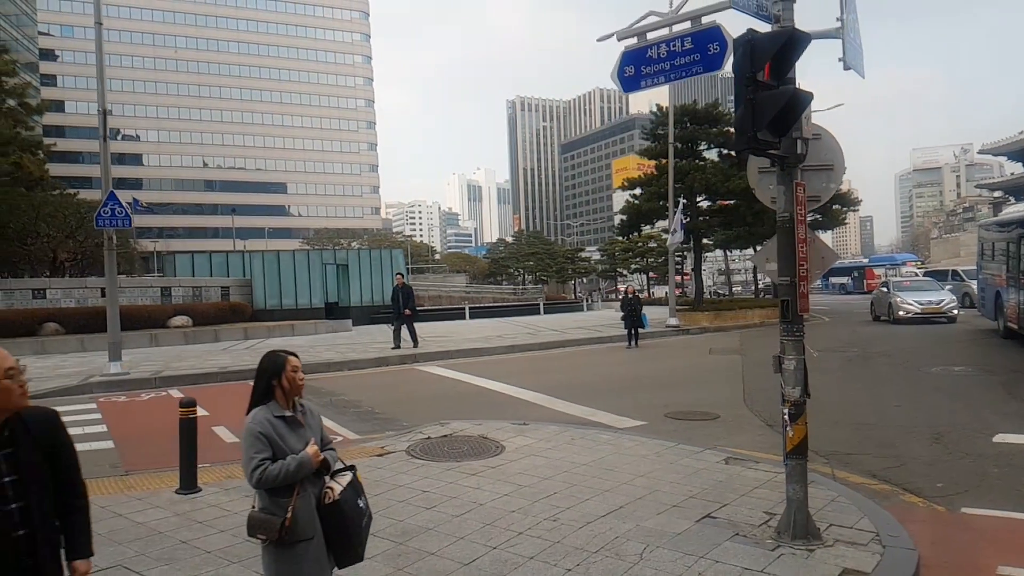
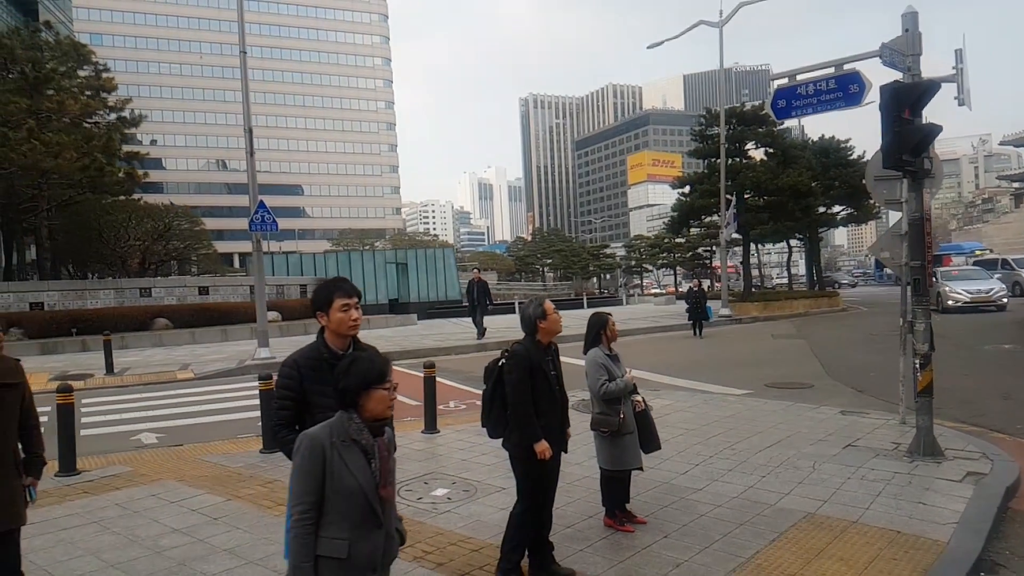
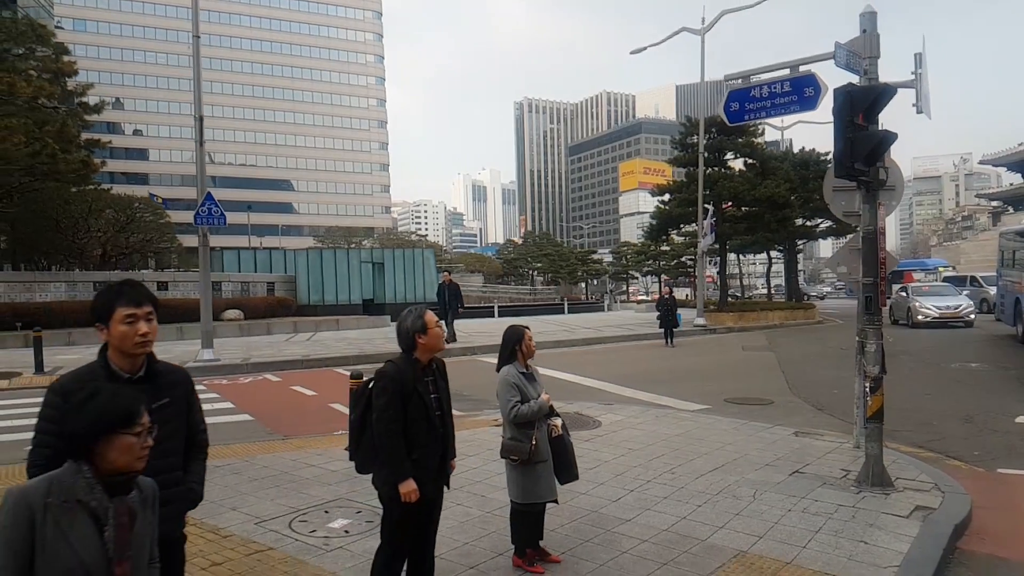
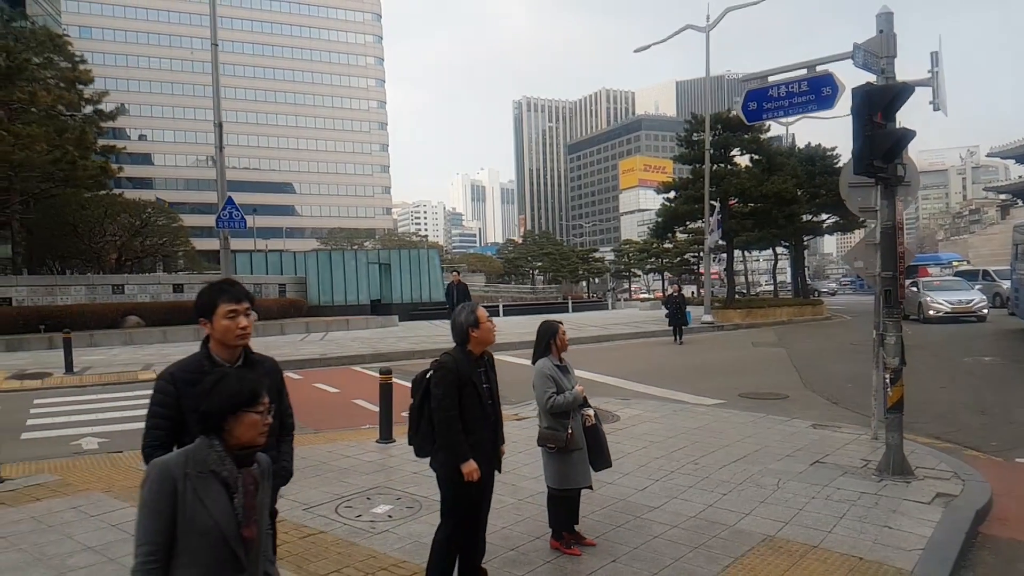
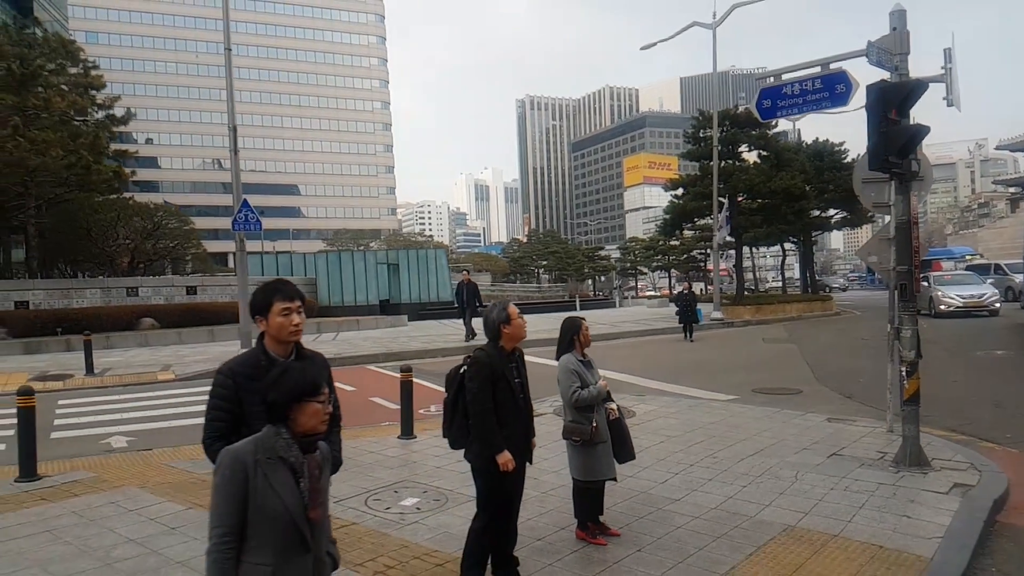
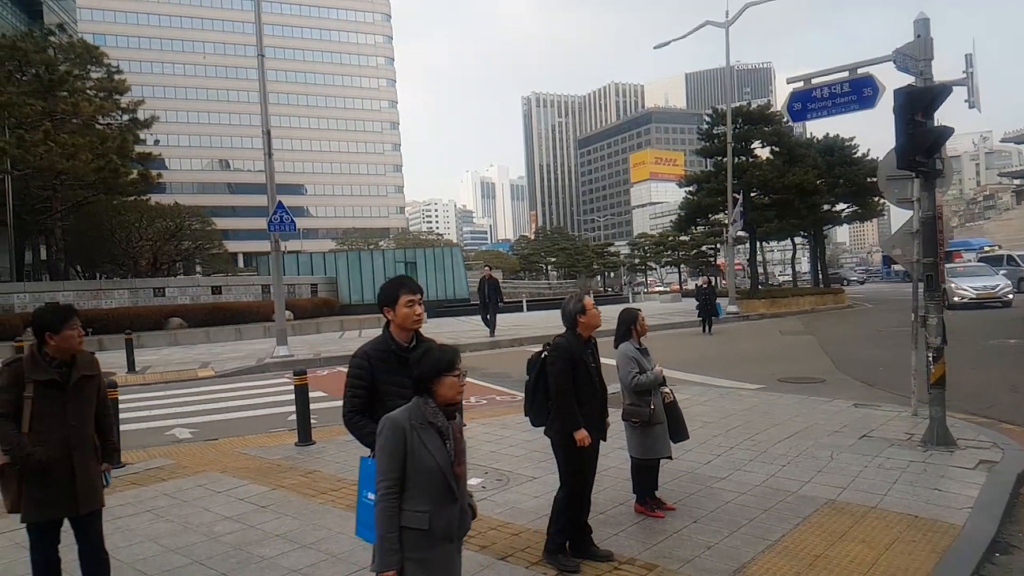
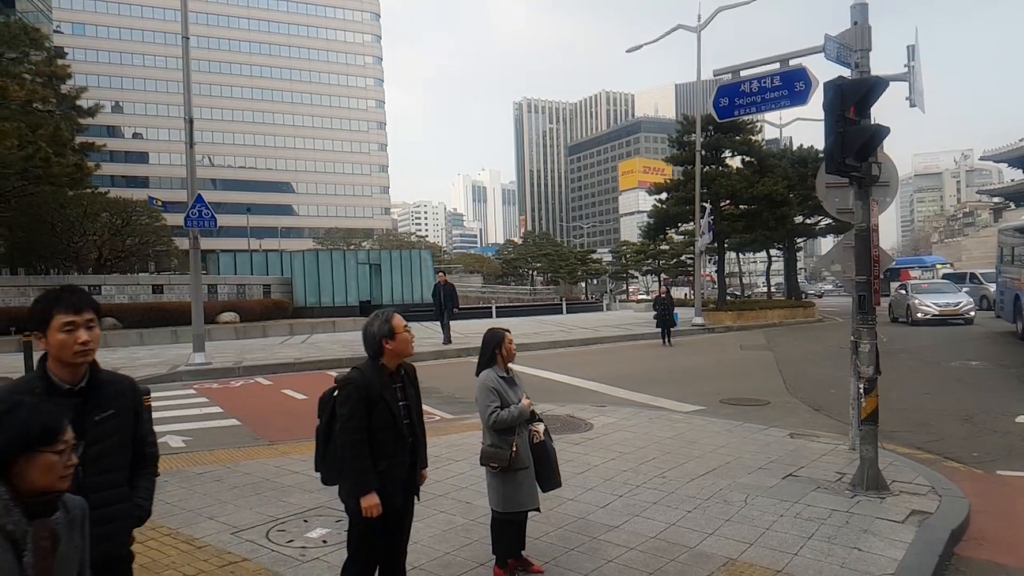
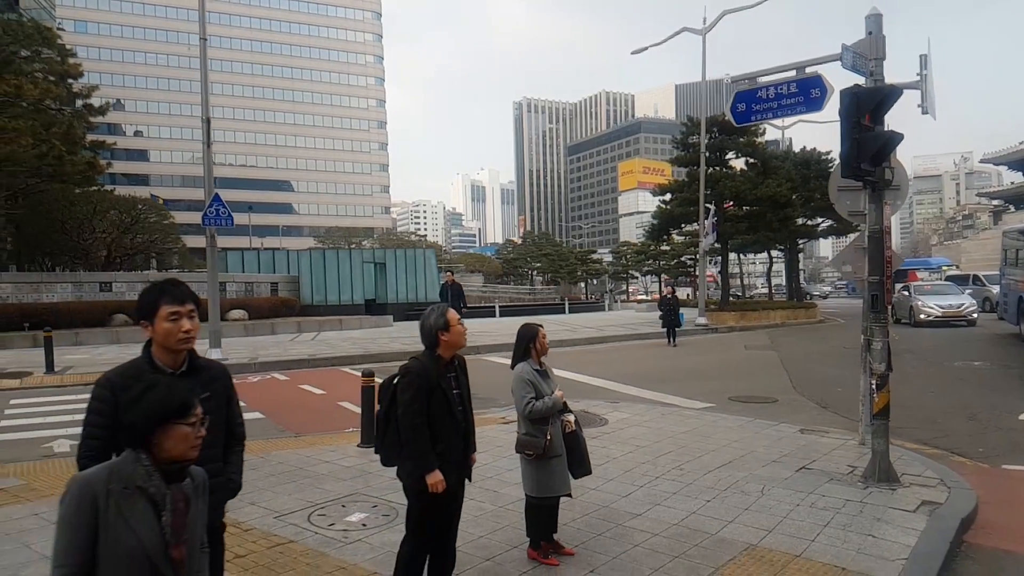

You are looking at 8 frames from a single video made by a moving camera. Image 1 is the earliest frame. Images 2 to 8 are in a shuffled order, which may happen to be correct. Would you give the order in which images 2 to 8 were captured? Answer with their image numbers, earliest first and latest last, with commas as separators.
7, 3, 8, 4, 5, 2, 6
